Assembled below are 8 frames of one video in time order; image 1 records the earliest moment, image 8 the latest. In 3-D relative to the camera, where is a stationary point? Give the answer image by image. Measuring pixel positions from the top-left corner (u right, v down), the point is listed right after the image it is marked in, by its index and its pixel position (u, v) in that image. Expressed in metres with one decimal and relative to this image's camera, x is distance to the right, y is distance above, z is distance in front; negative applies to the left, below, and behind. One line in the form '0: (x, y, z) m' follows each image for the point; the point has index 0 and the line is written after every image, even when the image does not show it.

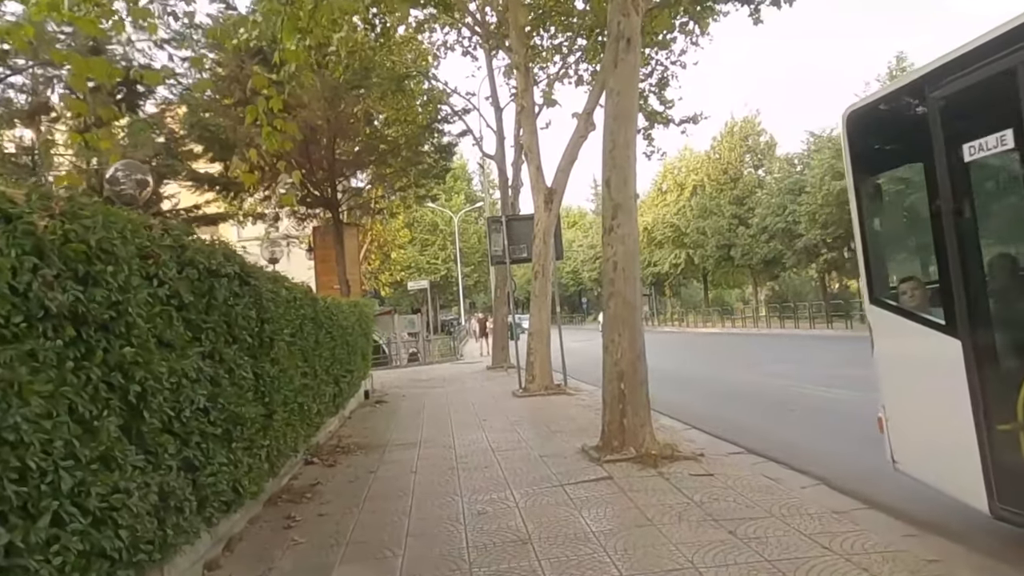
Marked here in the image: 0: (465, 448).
0: (-0.6, -2.1, +9.8) m
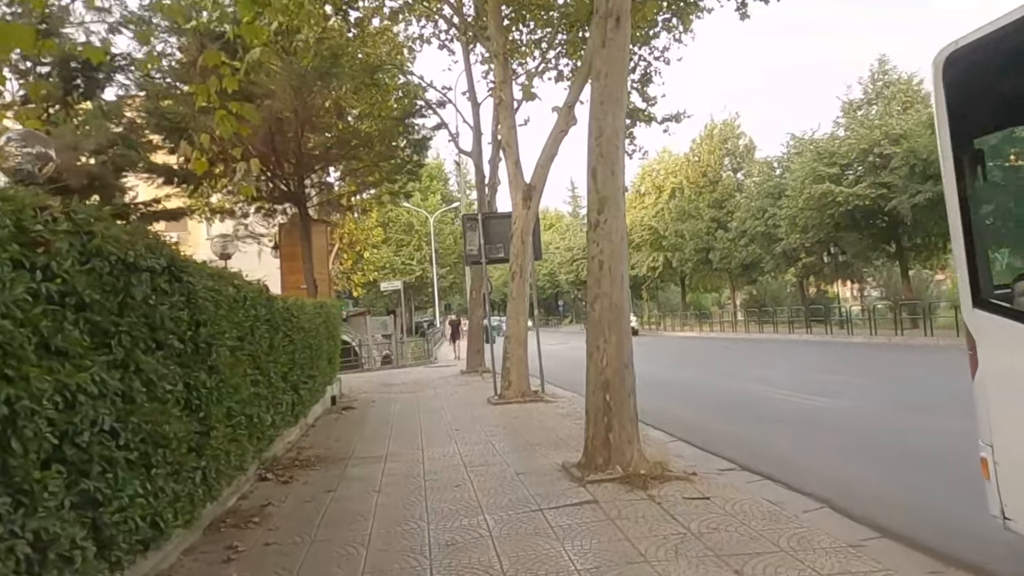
0: (-0.9, -2.1, +9.0) m
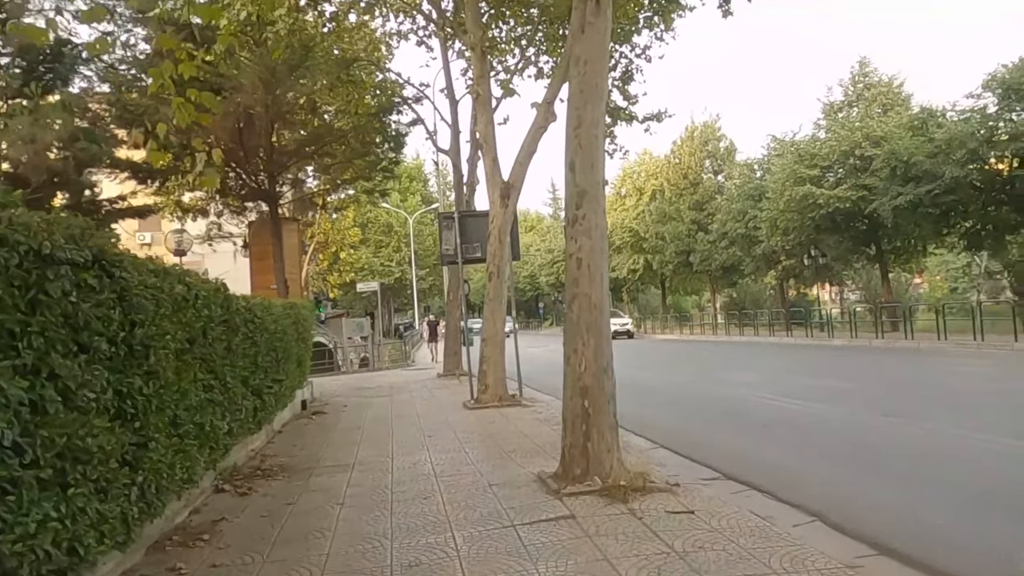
0: (-1.2, -2.1, +8.6) m
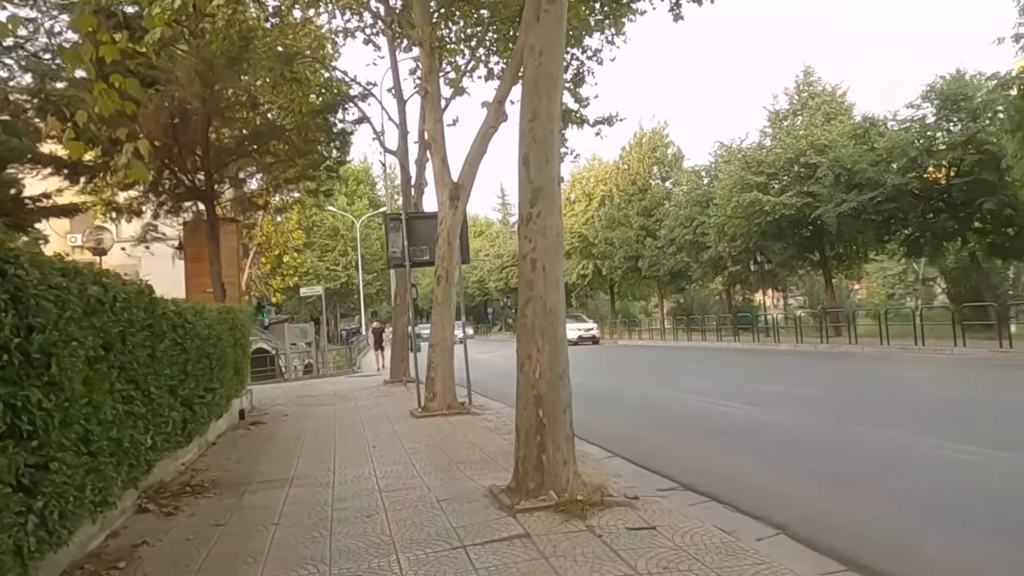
0: (-1.8, -2.1, +8.0) m
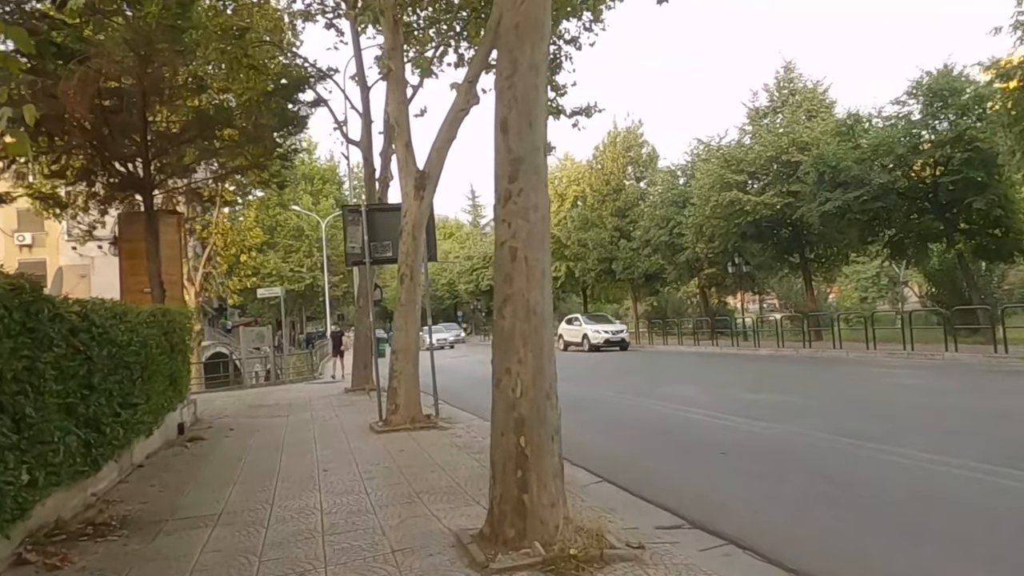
0: (-2.0, -2.1, +6.6) m
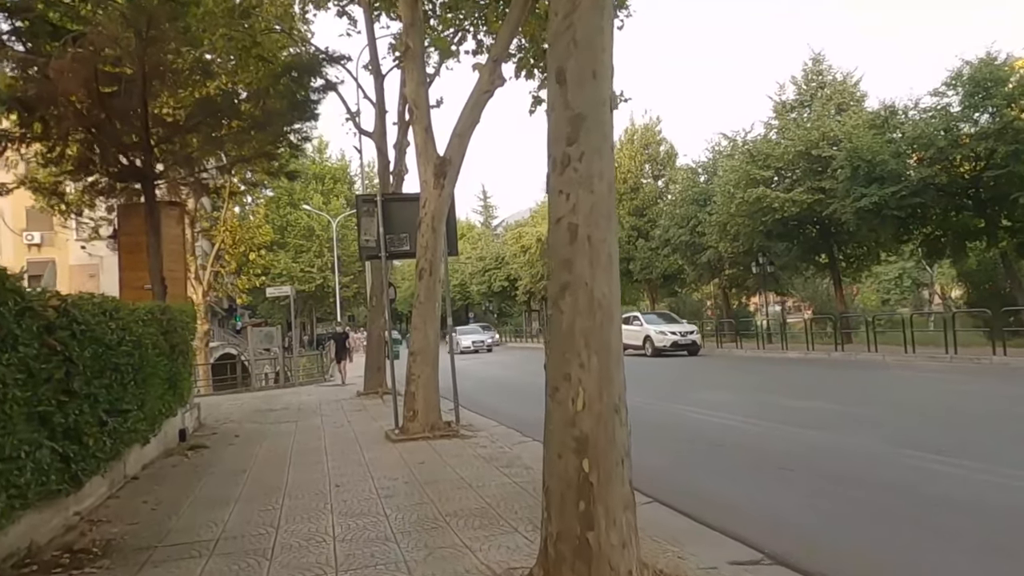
0: (-1.7, -2.0, +5.6) m
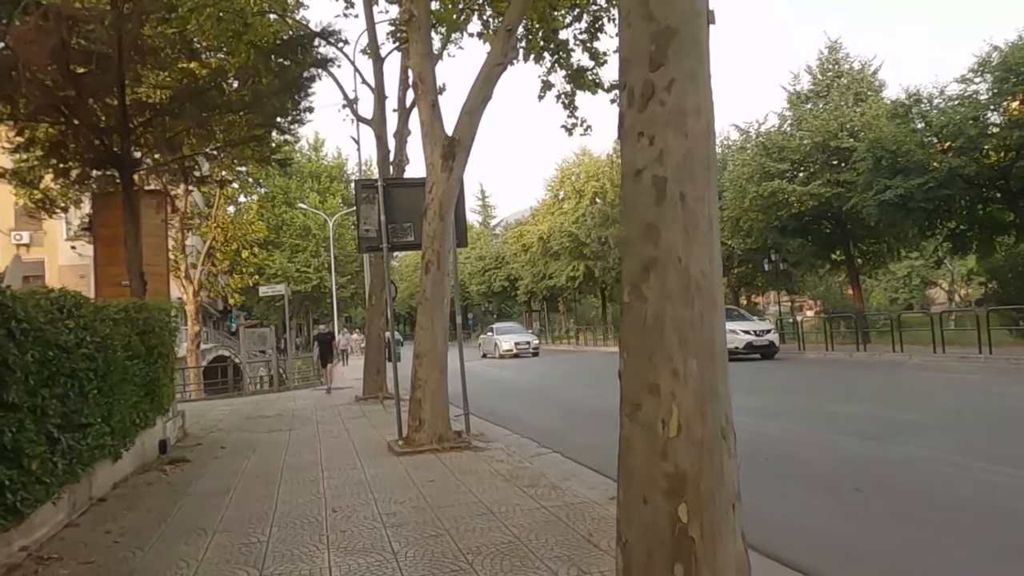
0: (-1.4, -1.9, +4.4) m
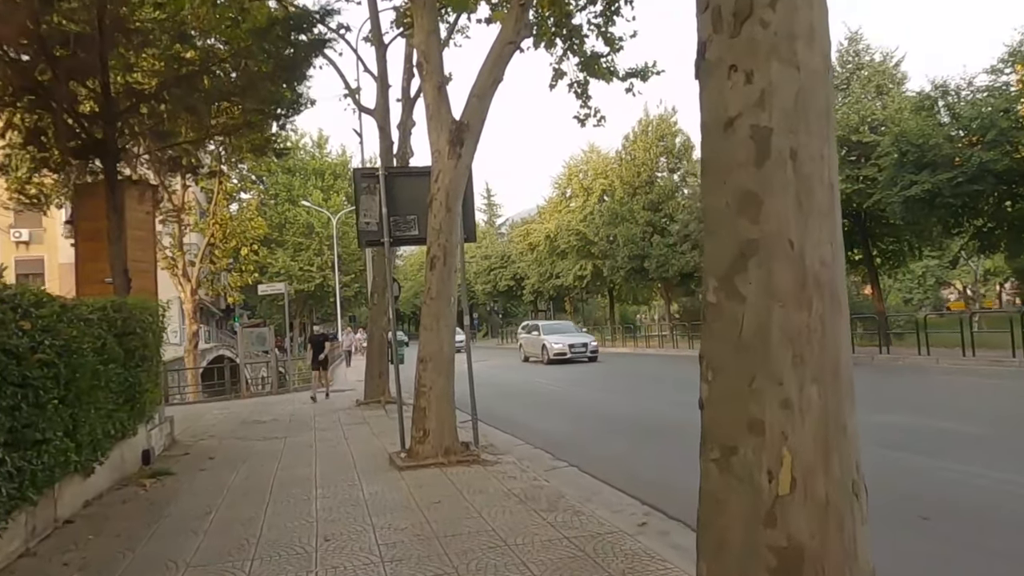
0: (-1.3, -1.9, +3.5) m
